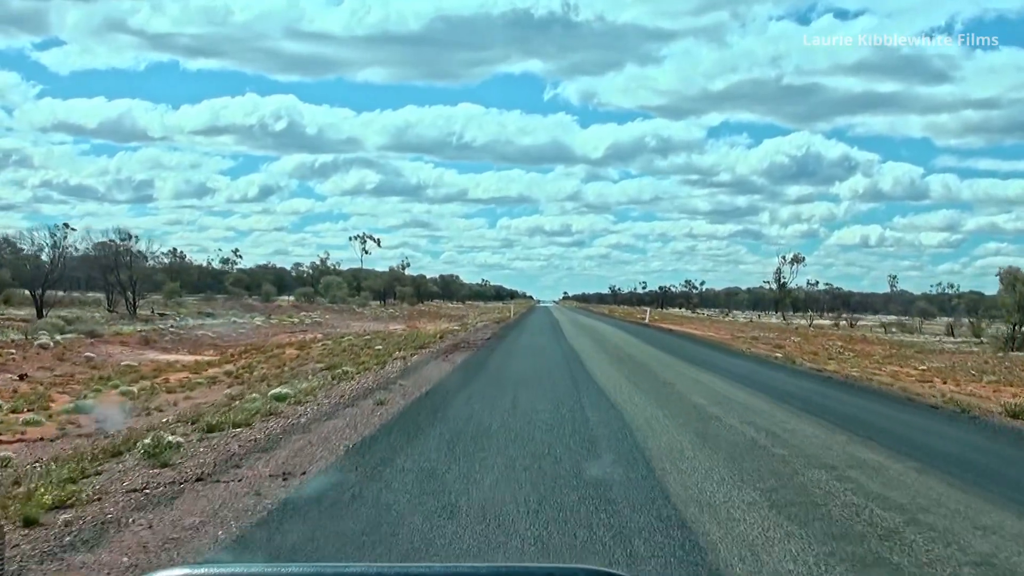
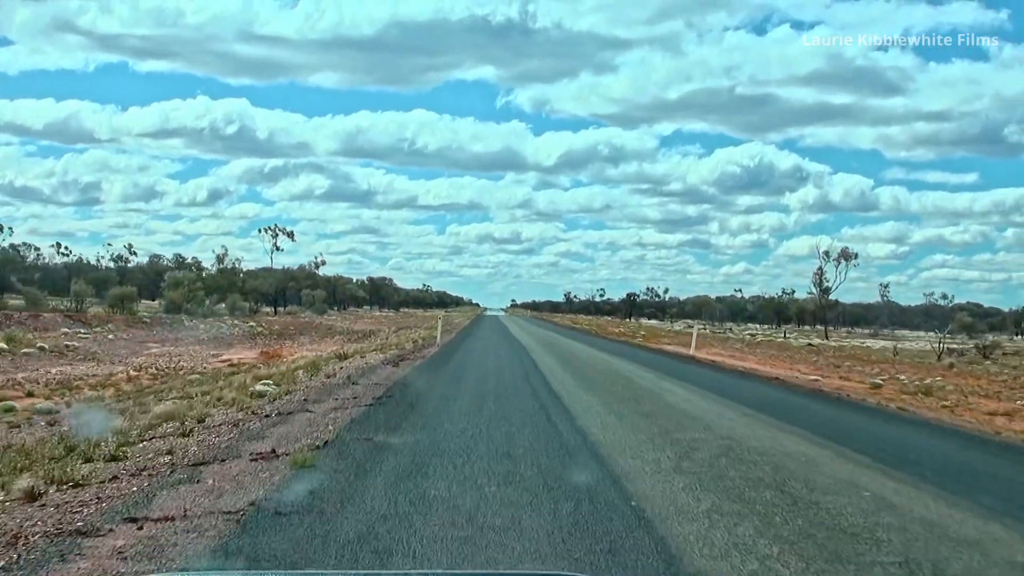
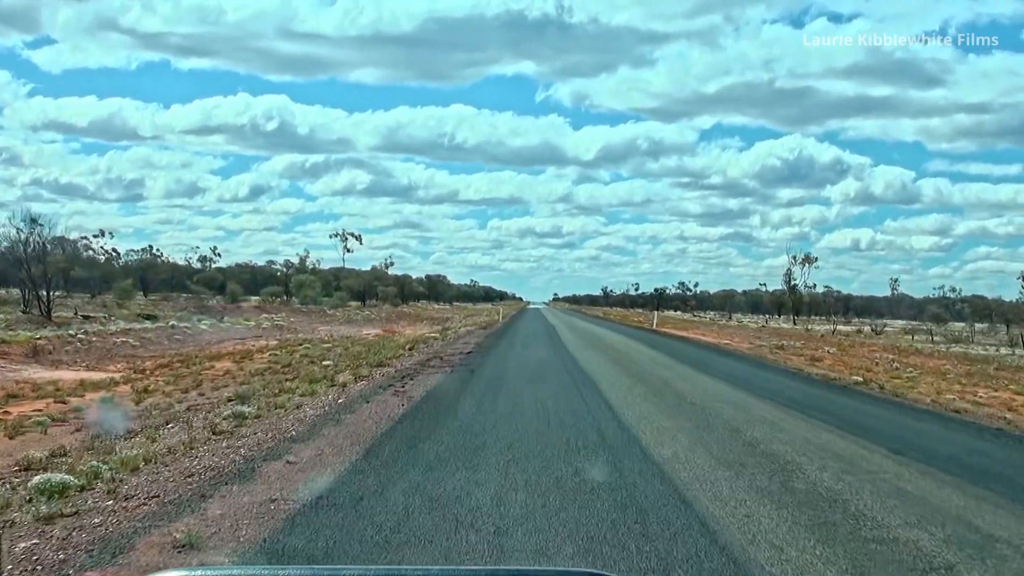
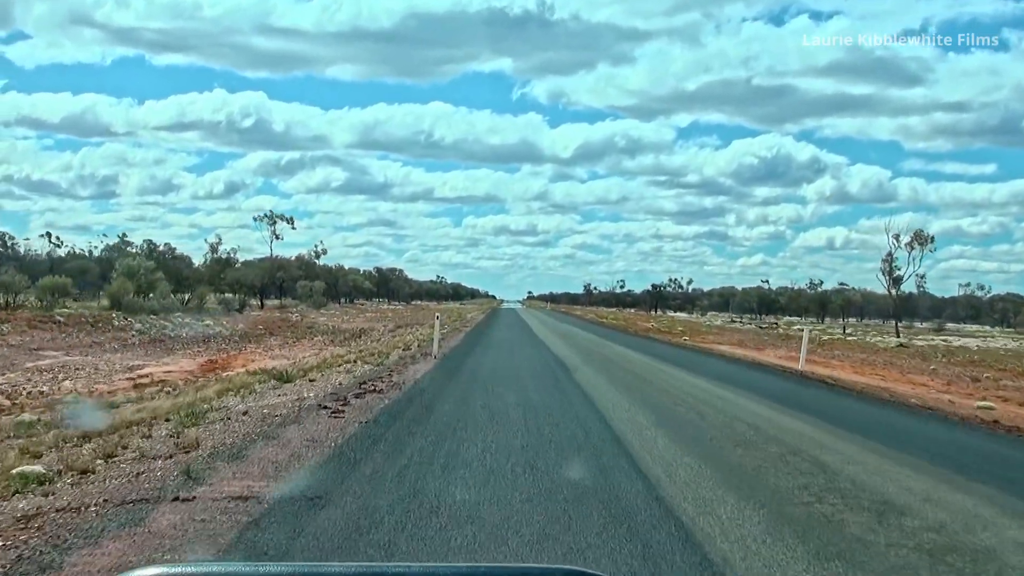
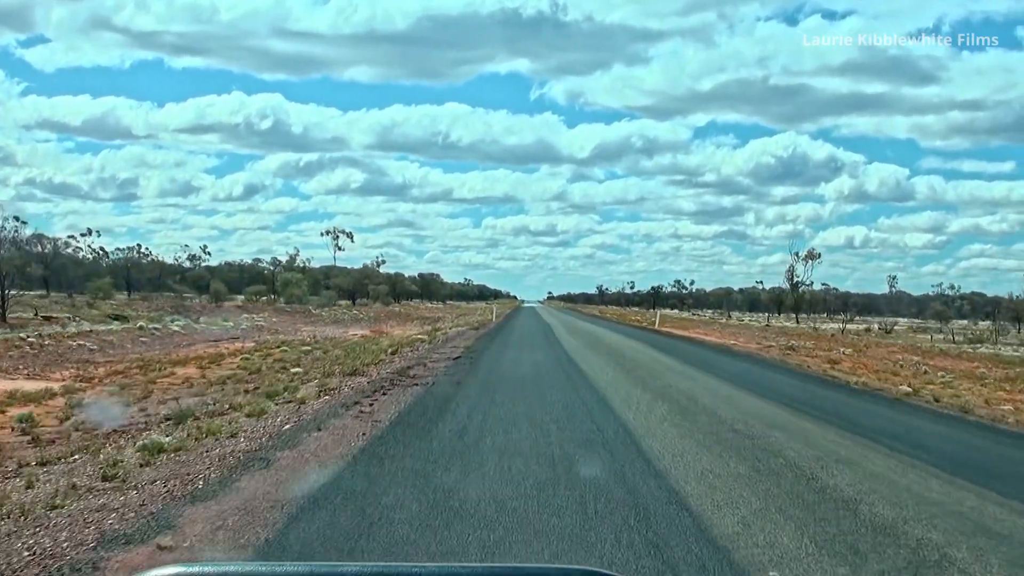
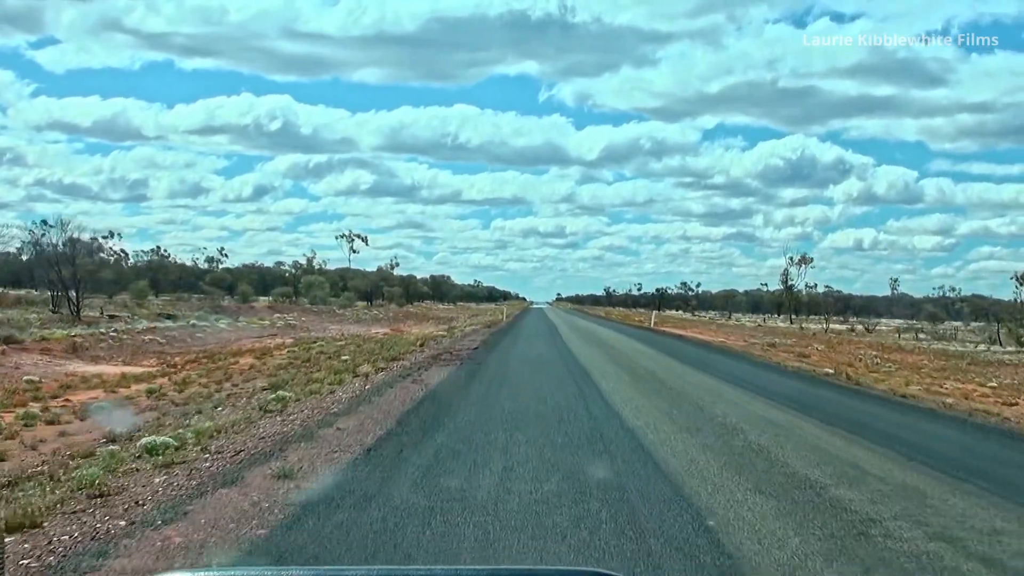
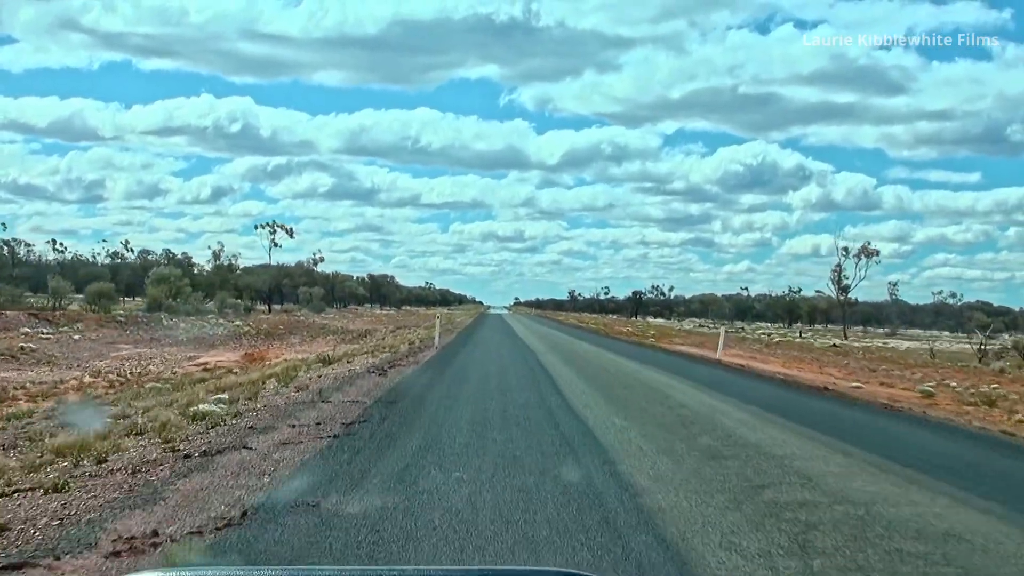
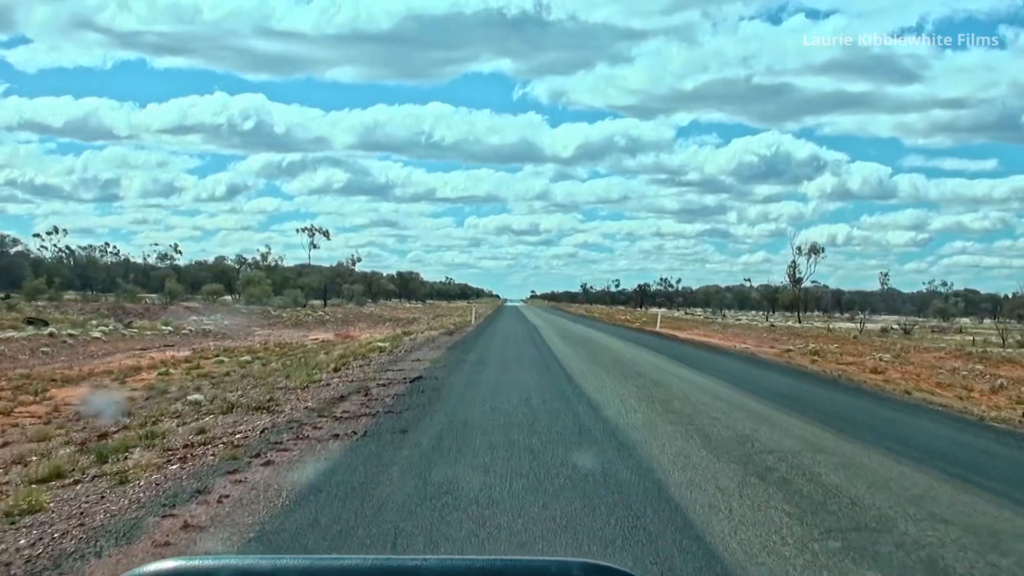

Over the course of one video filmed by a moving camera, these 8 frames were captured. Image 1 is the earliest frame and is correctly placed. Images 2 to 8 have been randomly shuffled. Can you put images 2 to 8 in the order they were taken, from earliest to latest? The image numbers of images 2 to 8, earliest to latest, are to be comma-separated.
6, 3, 5, 8, 2, 7, 4
